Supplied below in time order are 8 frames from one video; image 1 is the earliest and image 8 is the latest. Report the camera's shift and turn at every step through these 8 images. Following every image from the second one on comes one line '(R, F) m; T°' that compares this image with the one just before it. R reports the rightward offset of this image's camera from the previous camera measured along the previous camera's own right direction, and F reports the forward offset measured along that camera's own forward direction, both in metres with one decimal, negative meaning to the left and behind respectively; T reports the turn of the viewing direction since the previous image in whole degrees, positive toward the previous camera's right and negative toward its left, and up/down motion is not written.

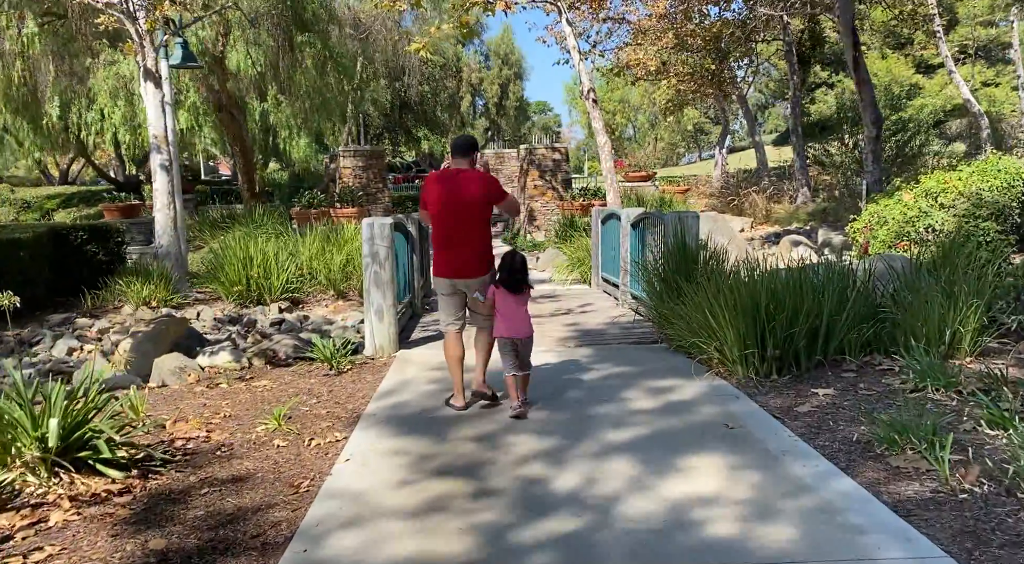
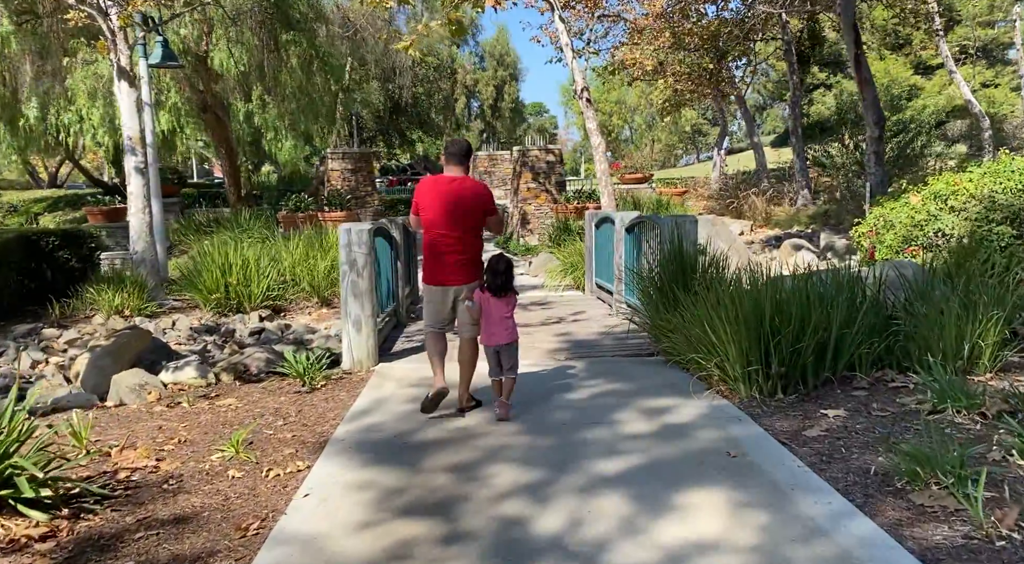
(+0.1, +0.4) m; 0°
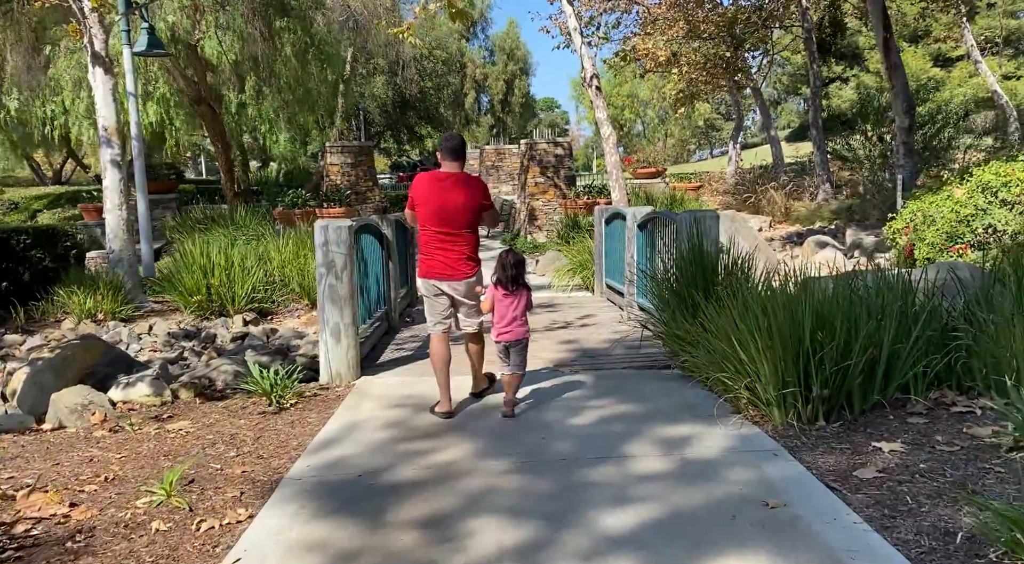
(+0.1, +0.7) m; -1°
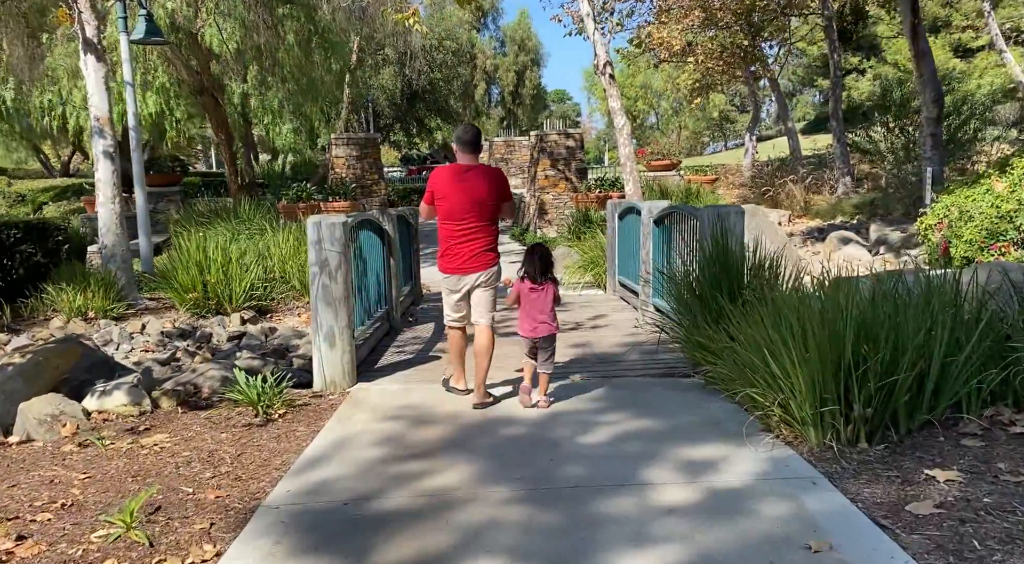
(0.0, +0.4) m; -1°
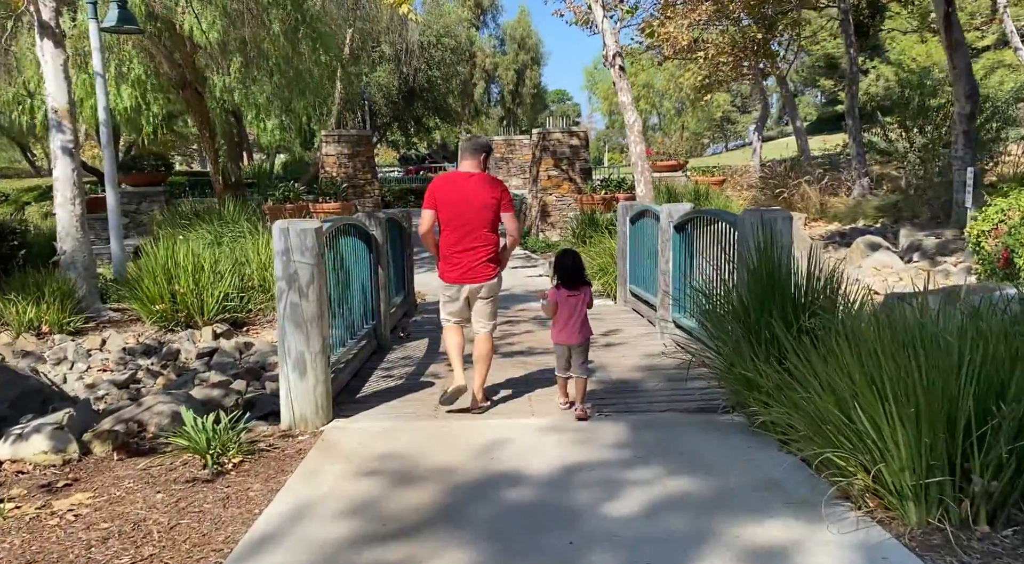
(0.0, +0.9) m; 0°
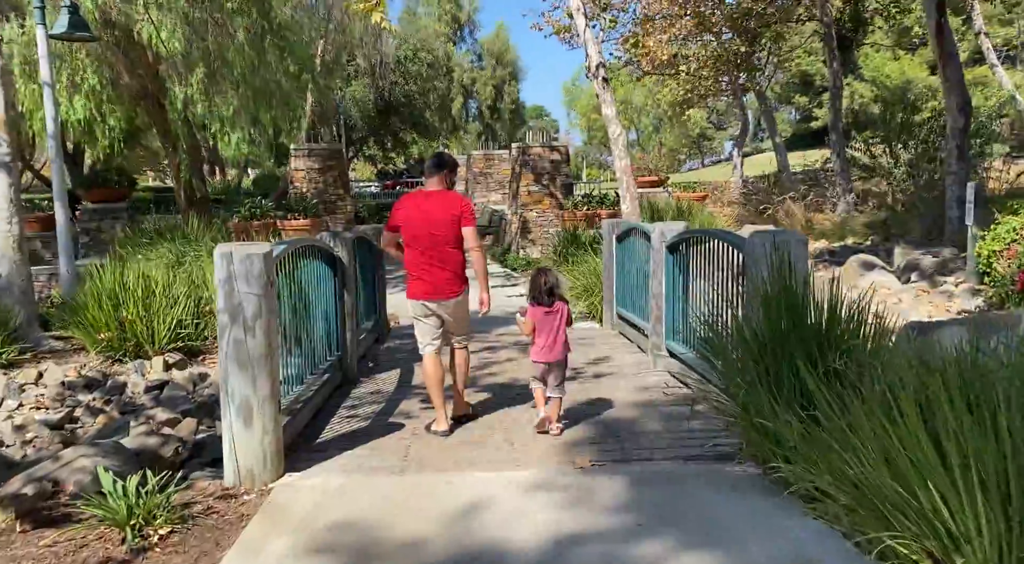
(0.0, +0.6) m; +2°
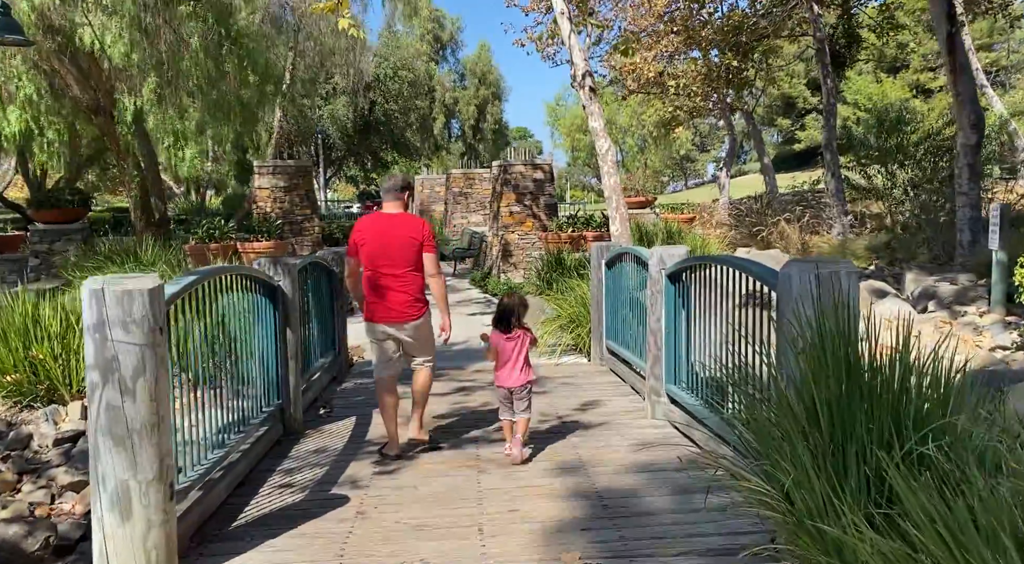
(+0.1, +0.9) m; +1°
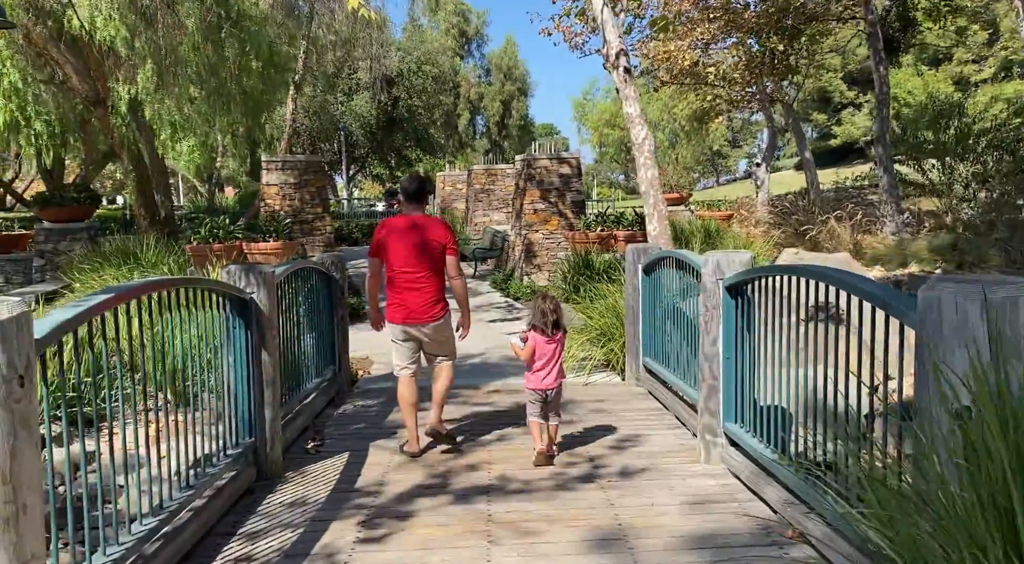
(0.0, +1.0) m; -2°
